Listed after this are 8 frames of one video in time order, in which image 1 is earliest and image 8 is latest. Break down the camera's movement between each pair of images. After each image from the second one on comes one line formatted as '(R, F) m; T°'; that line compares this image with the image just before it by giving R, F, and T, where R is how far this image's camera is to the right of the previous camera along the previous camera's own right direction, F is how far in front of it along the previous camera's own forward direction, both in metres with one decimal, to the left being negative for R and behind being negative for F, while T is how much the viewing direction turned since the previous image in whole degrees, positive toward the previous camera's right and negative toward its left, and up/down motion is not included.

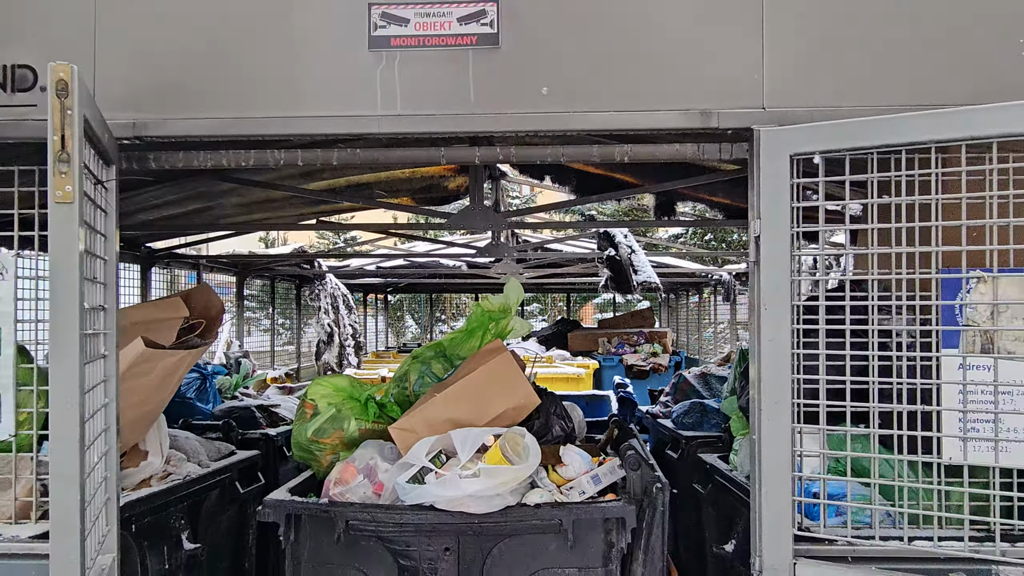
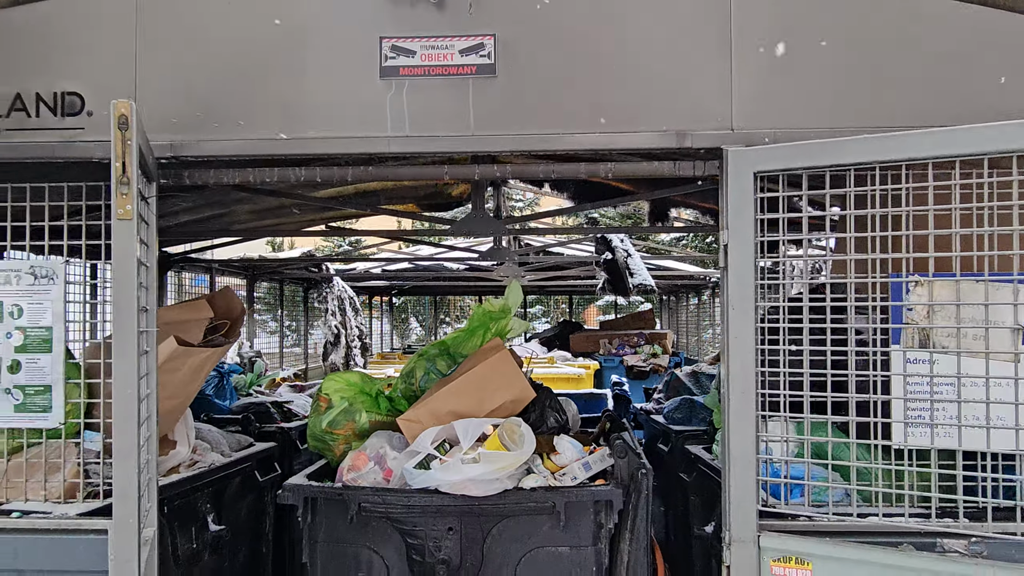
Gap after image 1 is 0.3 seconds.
(0.0, -0.2) m; 0°
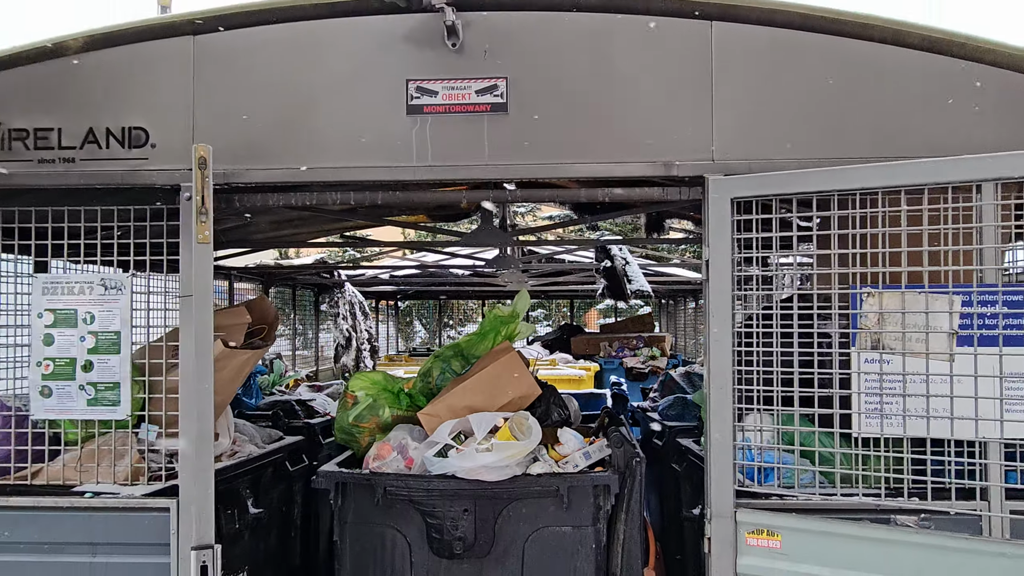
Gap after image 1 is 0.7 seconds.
(0.0, -0.3) m; 0°
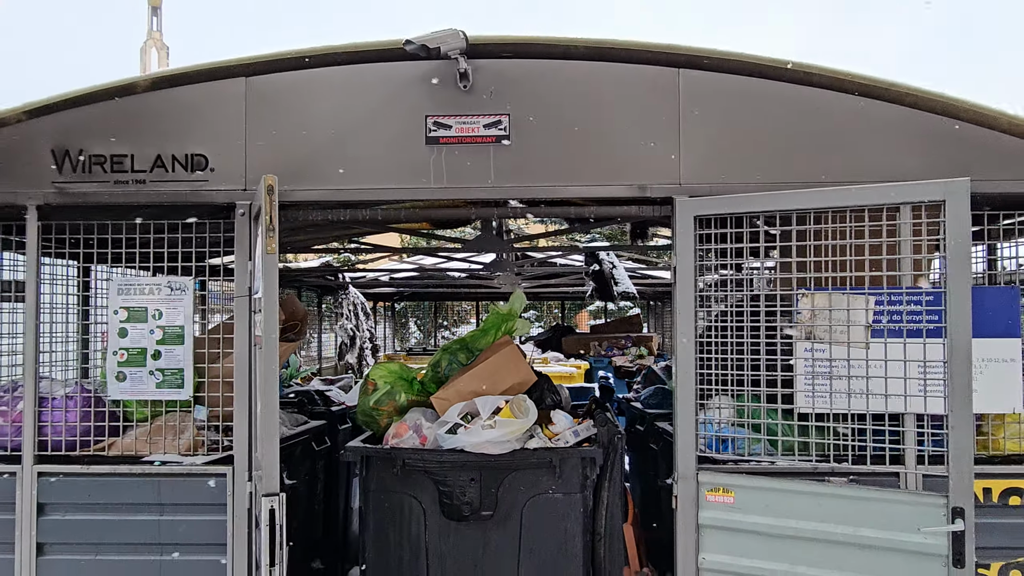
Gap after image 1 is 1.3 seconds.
(0.0, -0.4) m; +1°
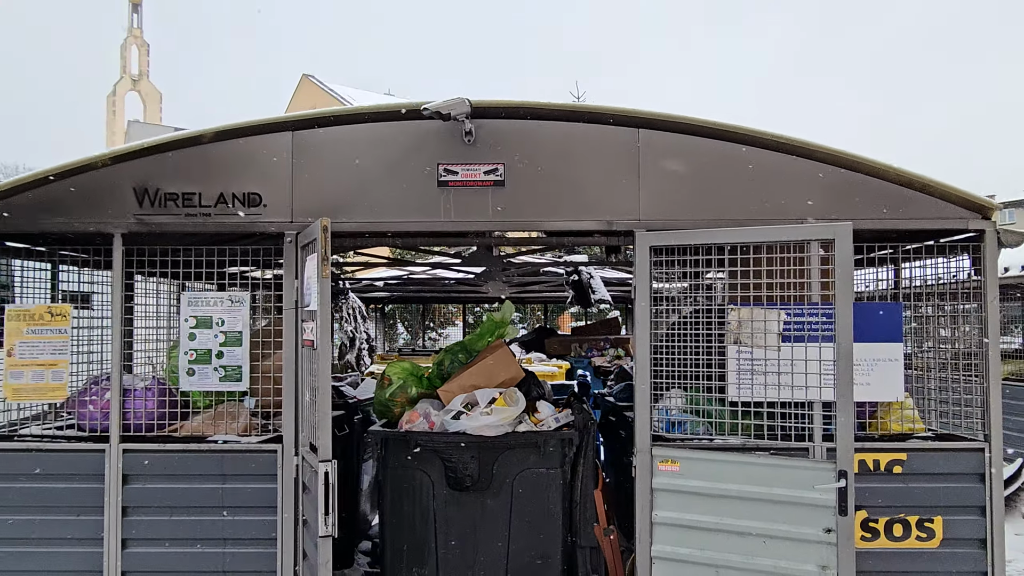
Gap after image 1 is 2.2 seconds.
(-0.1, -0.7) m; +1°
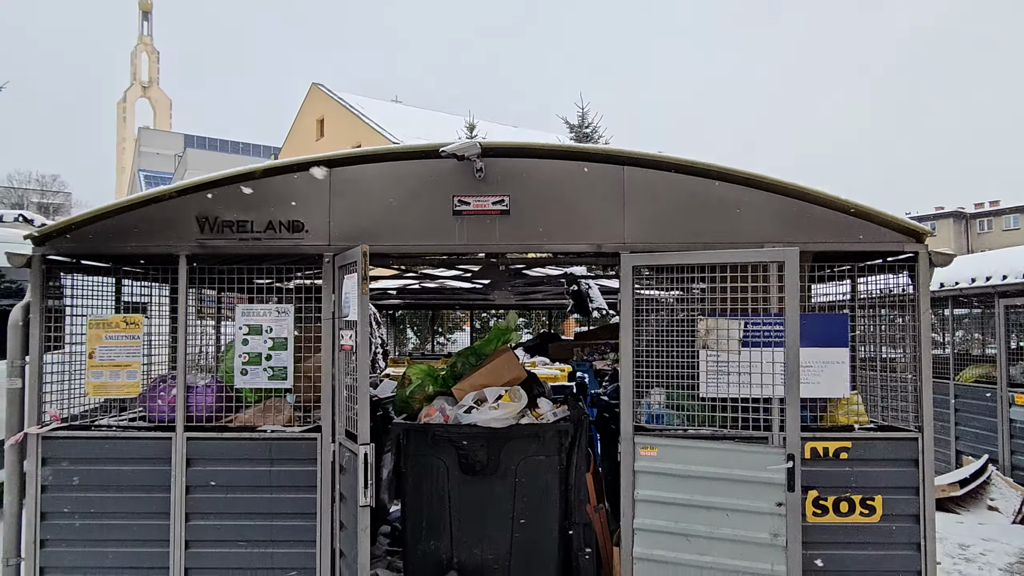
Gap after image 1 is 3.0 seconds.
(0.0, -0.6) m; -1°
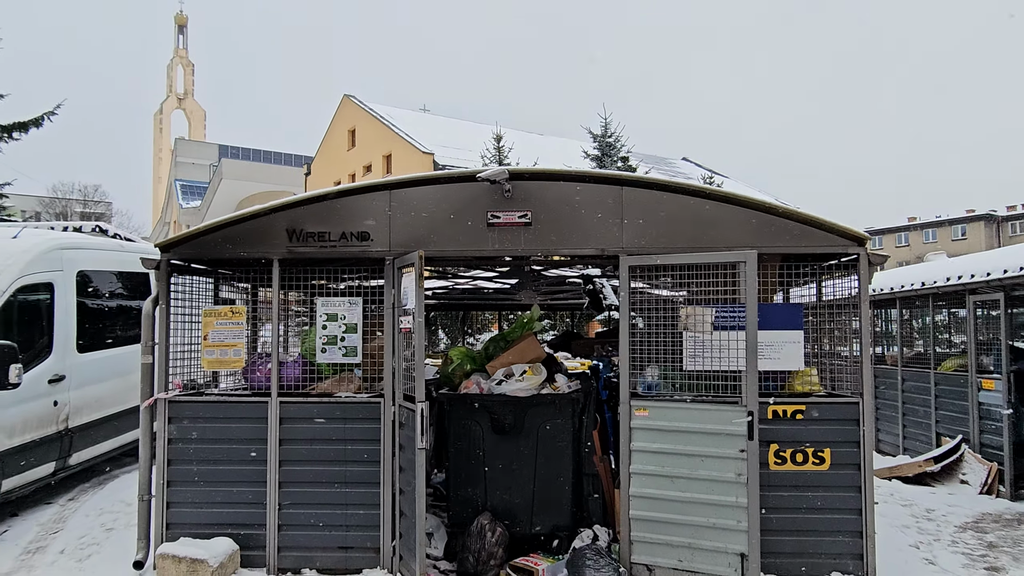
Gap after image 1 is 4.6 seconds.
(0.0, -1.0) m; -2°
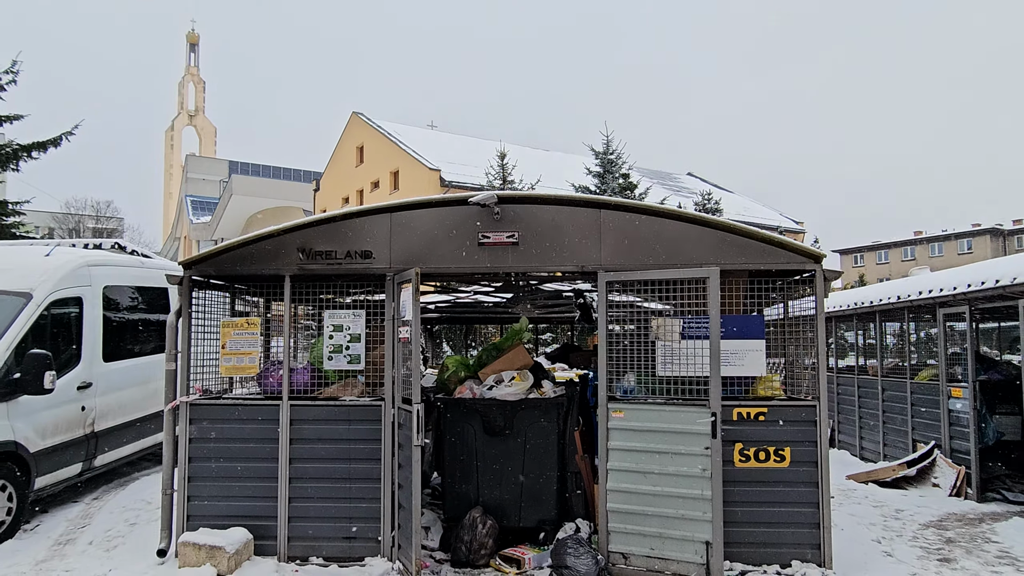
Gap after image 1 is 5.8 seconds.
(+0.1, -0.5) m; -1°
